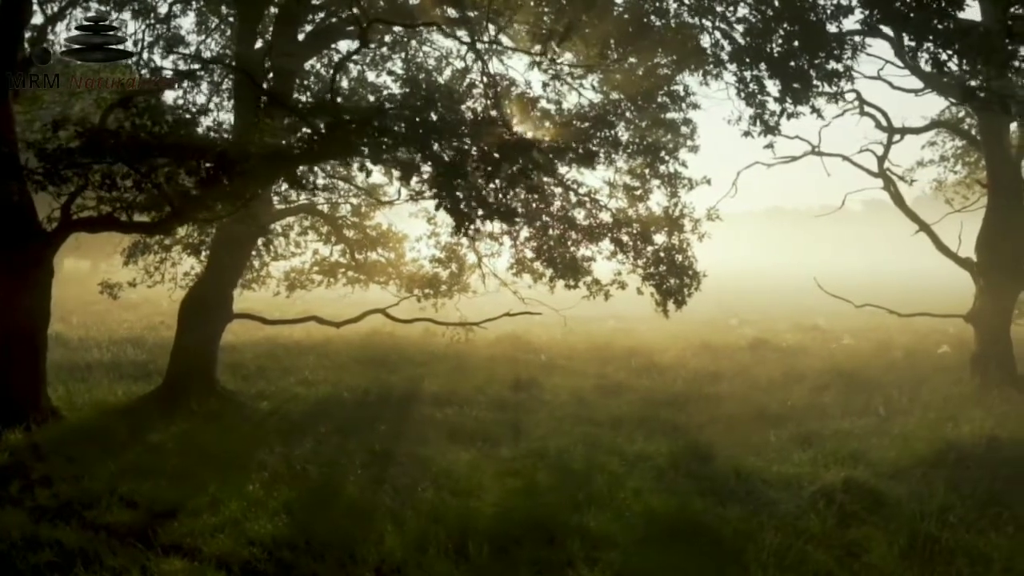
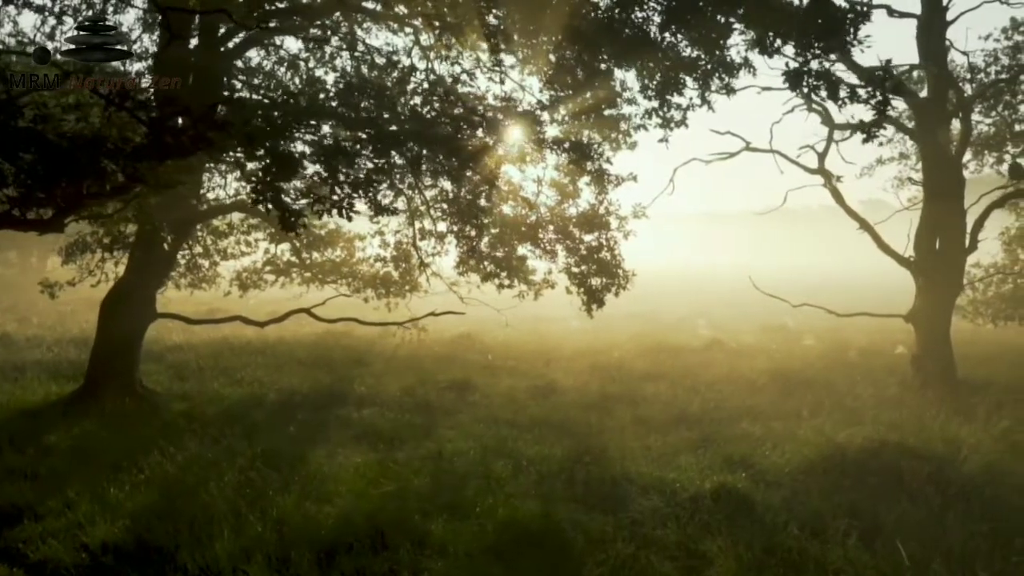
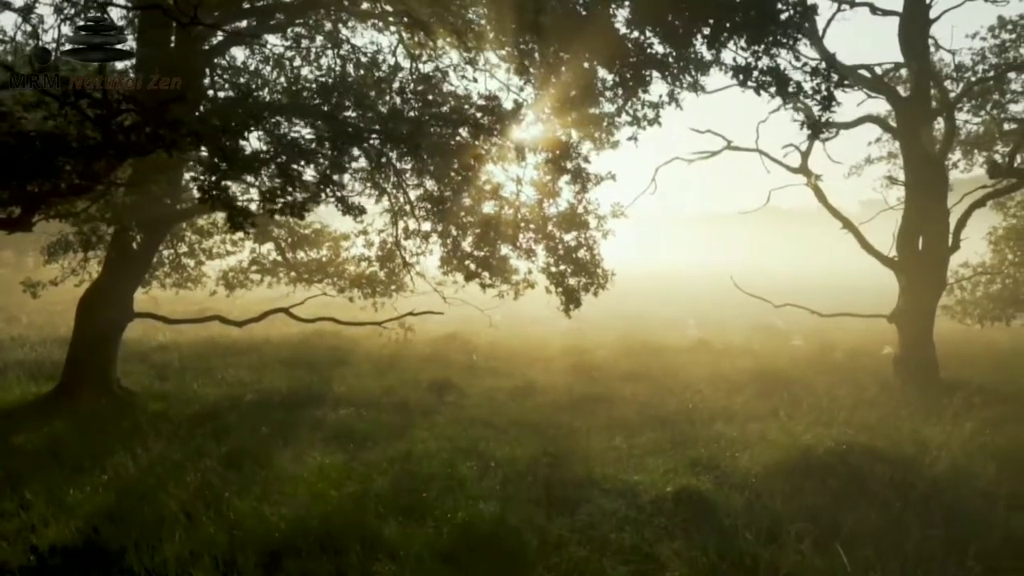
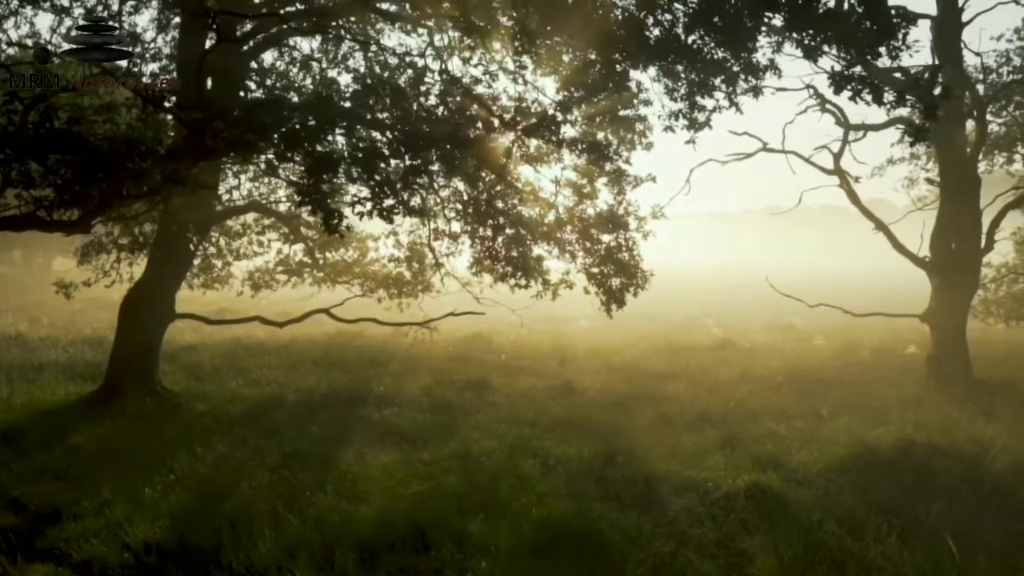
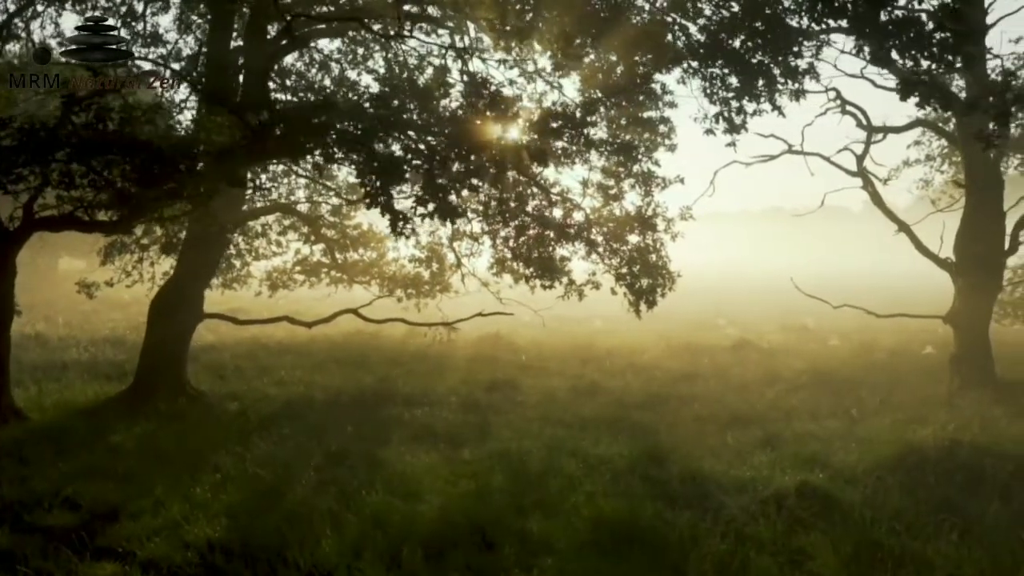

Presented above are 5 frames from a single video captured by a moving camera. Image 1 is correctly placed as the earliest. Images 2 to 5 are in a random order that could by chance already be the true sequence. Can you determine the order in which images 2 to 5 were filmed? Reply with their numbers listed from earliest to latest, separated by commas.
5, 4, 2, 3
